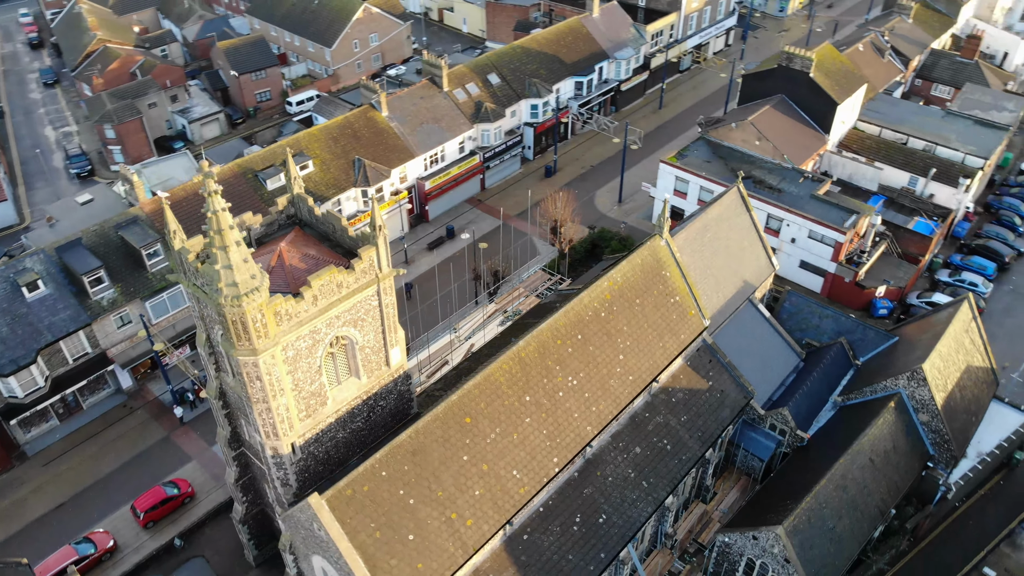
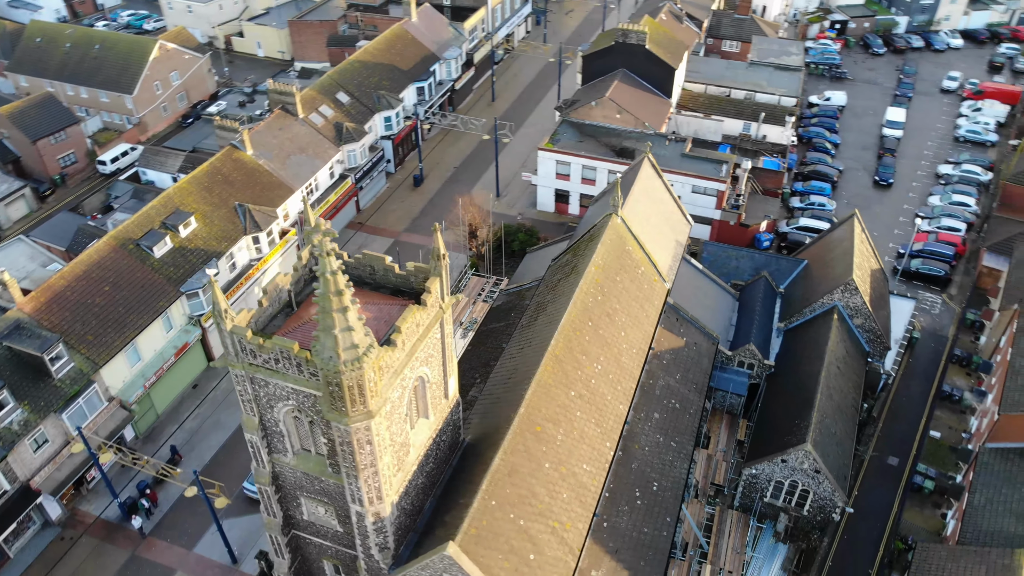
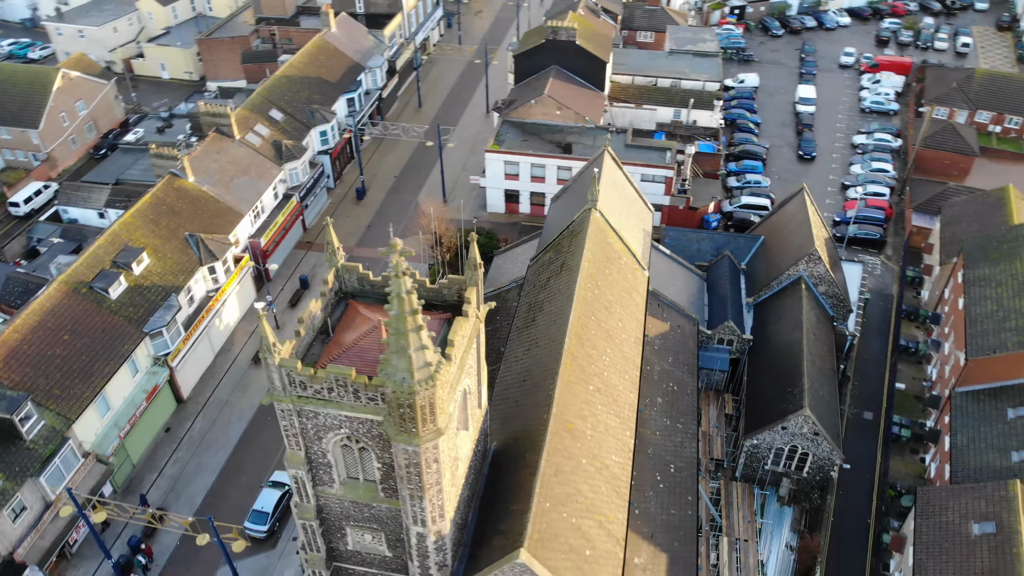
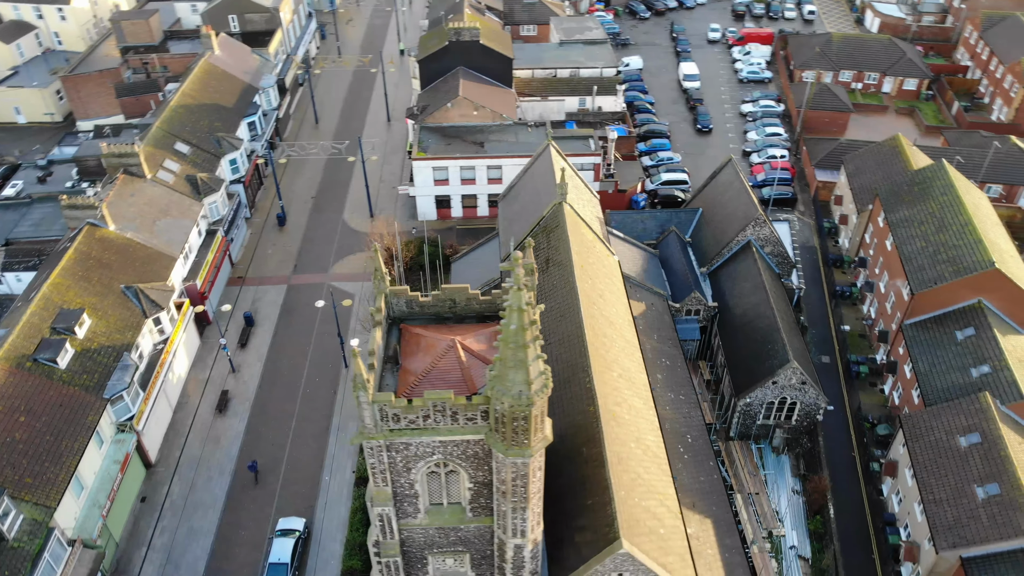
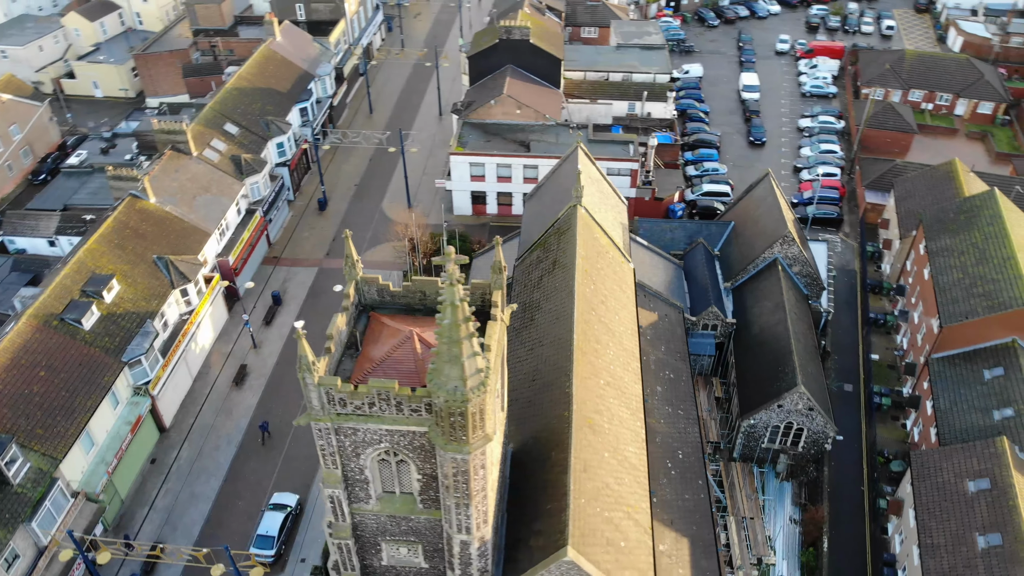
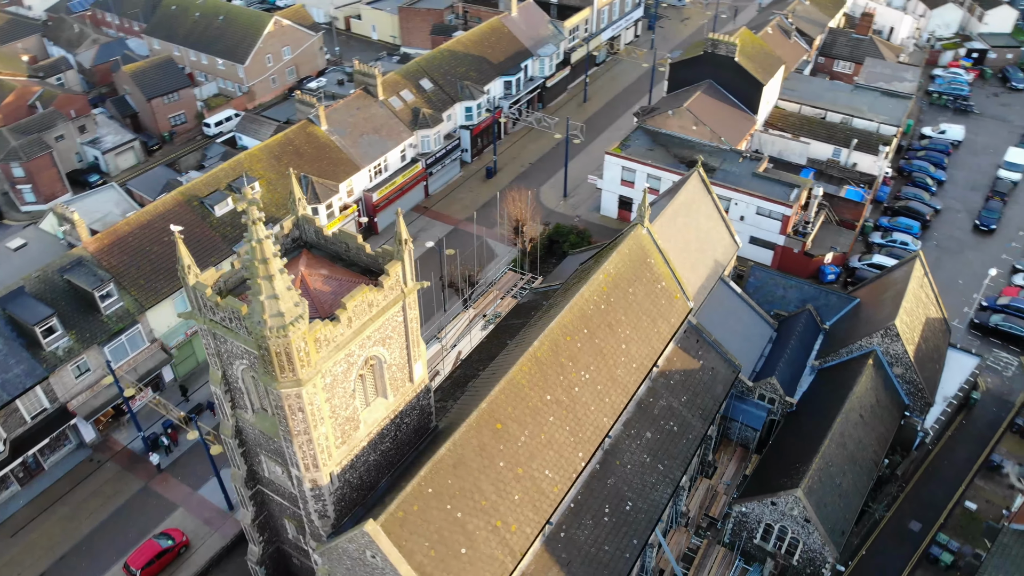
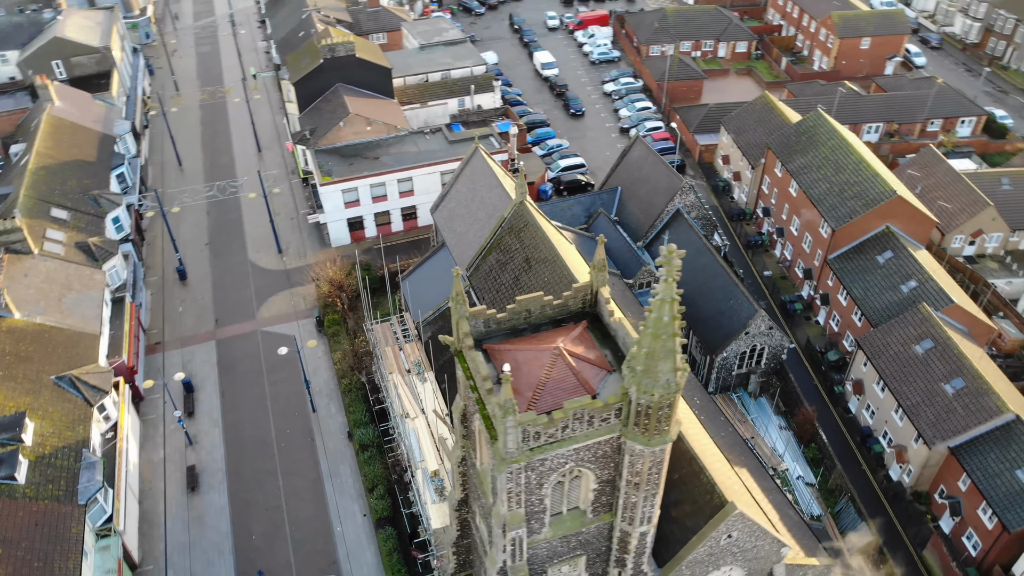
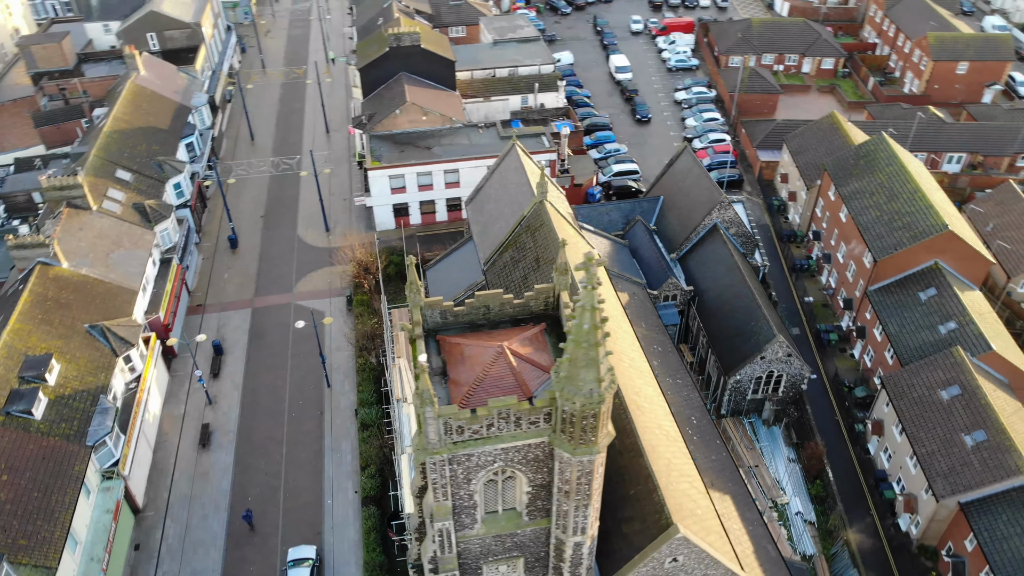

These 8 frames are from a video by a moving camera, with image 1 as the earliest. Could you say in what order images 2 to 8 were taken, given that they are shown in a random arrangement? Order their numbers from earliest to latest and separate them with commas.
6, 2, 3, 5, 4, 8, 7
